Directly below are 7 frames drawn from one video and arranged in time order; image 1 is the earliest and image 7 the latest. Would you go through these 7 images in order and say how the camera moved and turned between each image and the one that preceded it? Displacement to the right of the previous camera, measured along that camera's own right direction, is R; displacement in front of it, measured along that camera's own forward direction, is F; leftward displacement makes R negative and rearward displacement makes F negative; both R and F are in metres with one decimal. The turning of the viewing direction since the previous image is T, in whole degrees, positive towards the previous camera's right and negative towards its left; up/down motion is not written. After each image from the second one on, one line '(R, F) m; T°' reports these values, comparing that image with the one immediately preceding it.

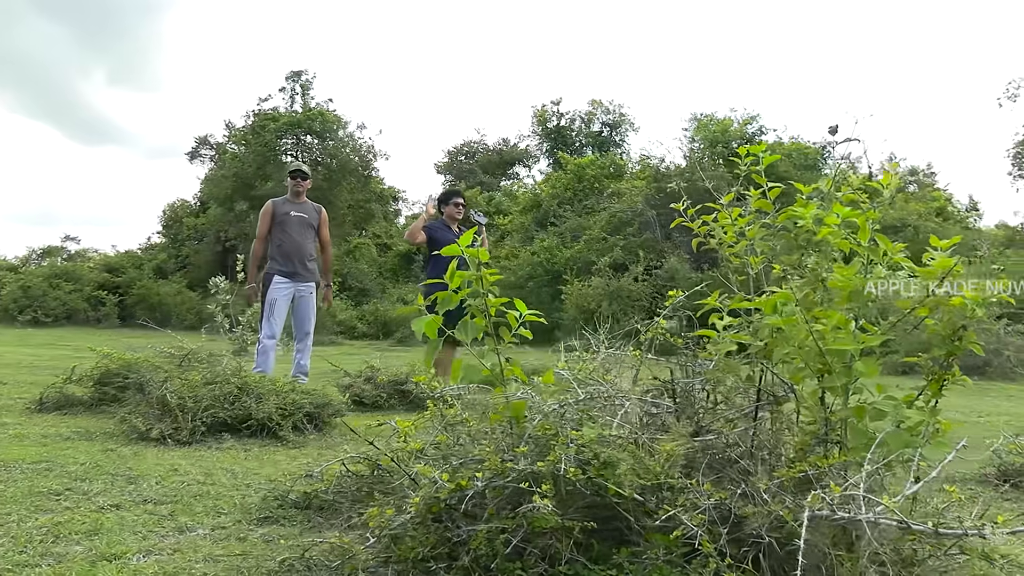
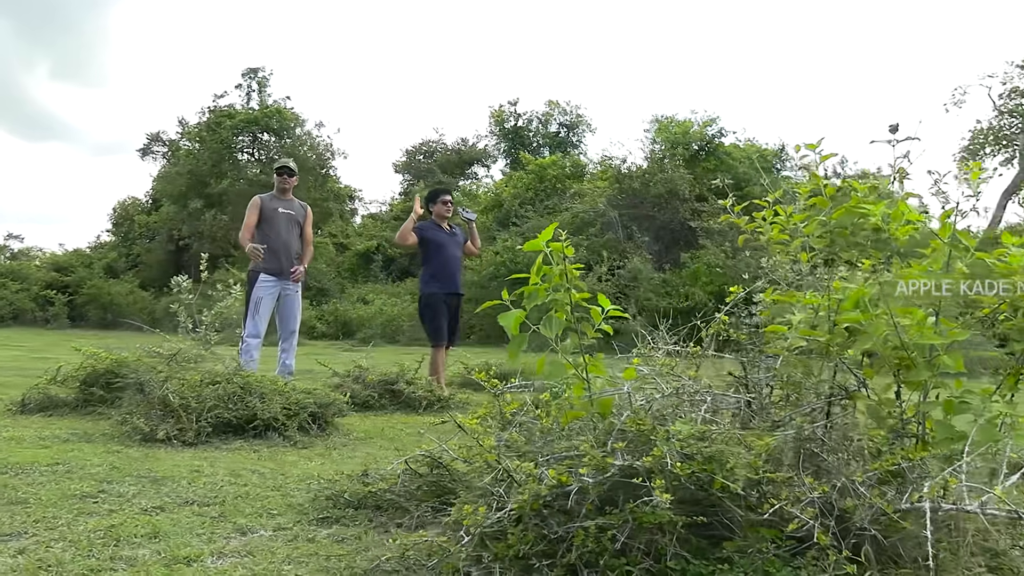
(-0.3, 0.0) m; +3°
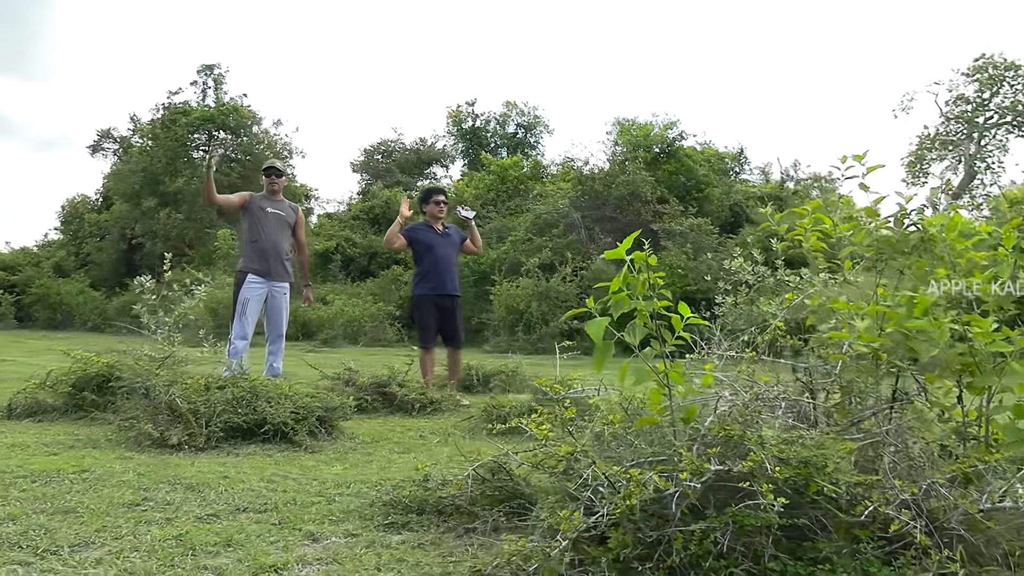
(-0.3, 0.0) m; +3°
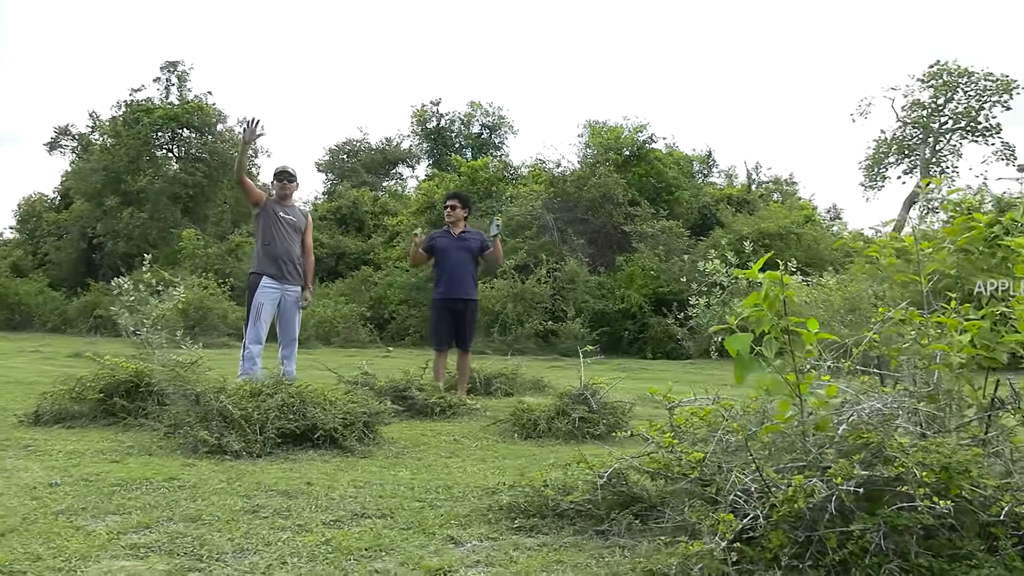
(-0.4, -0.1) m; +3°
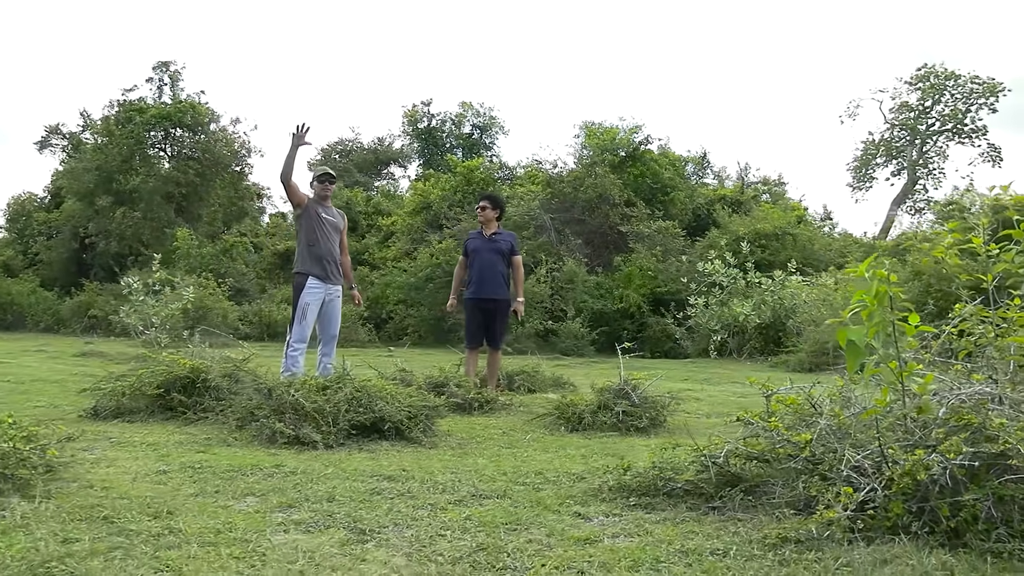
(-0.4, -0.2) m; +1°
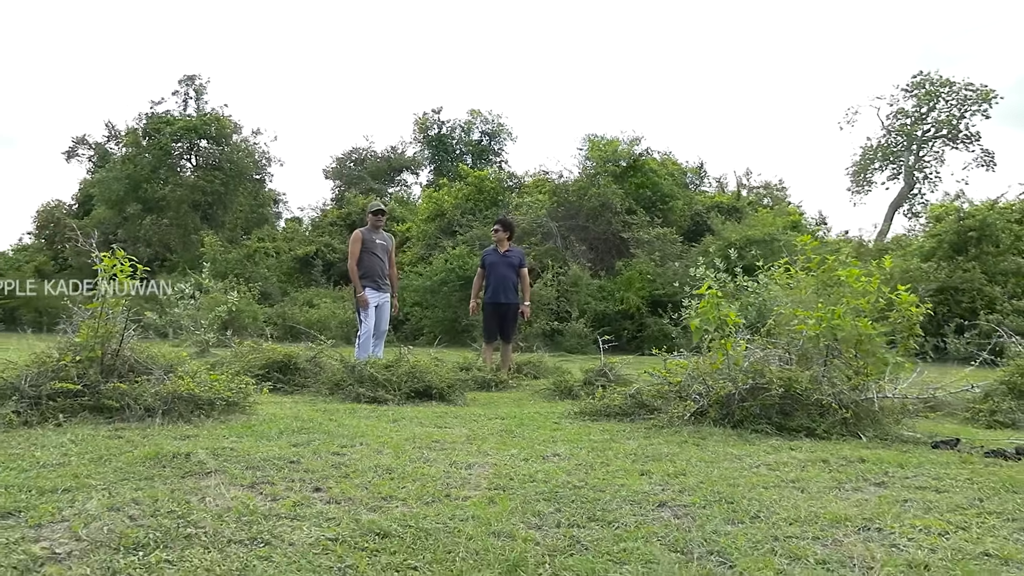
(0.0, -1.9) m; -1°
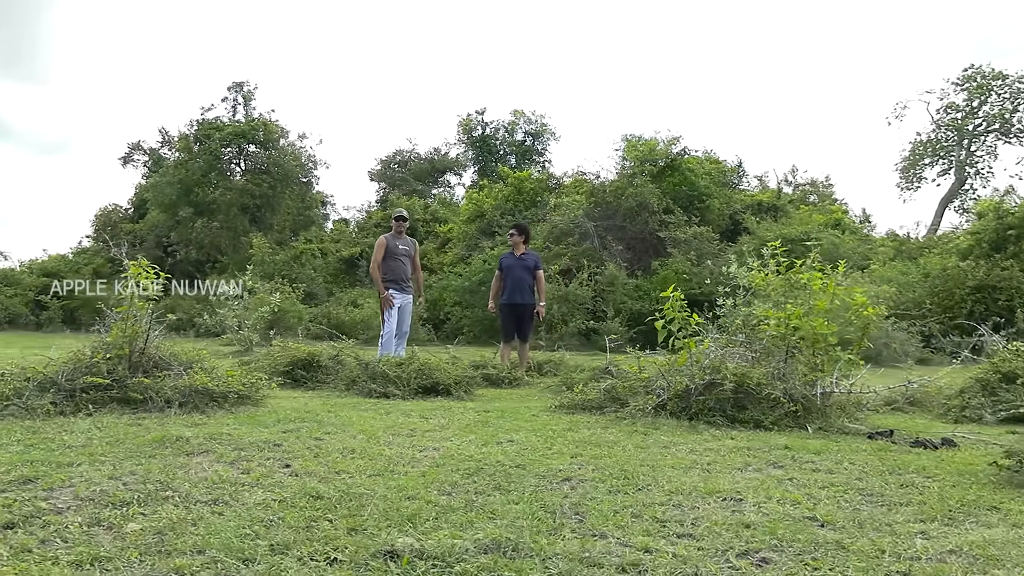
(+0.3, -0.4) m; -3°
